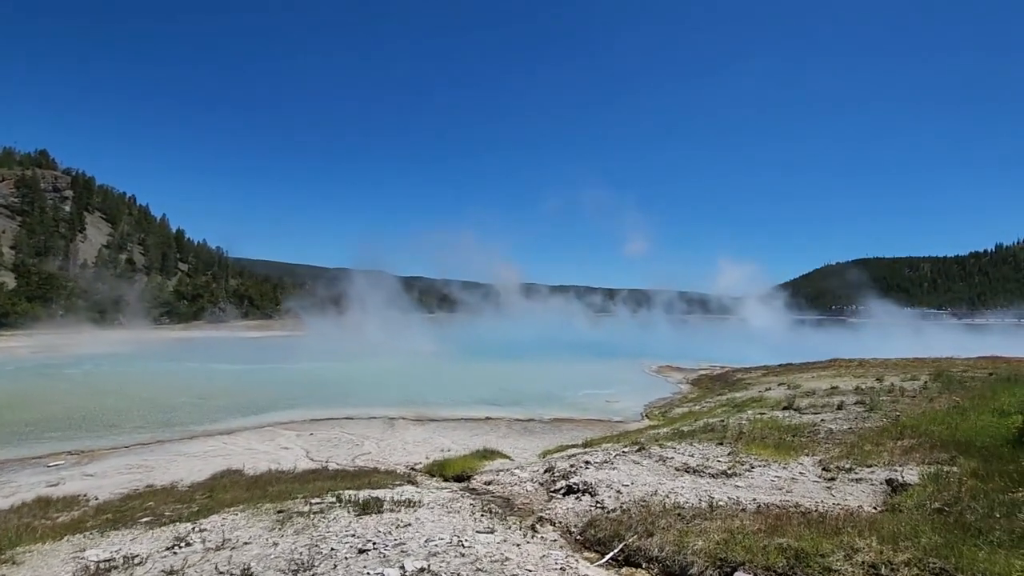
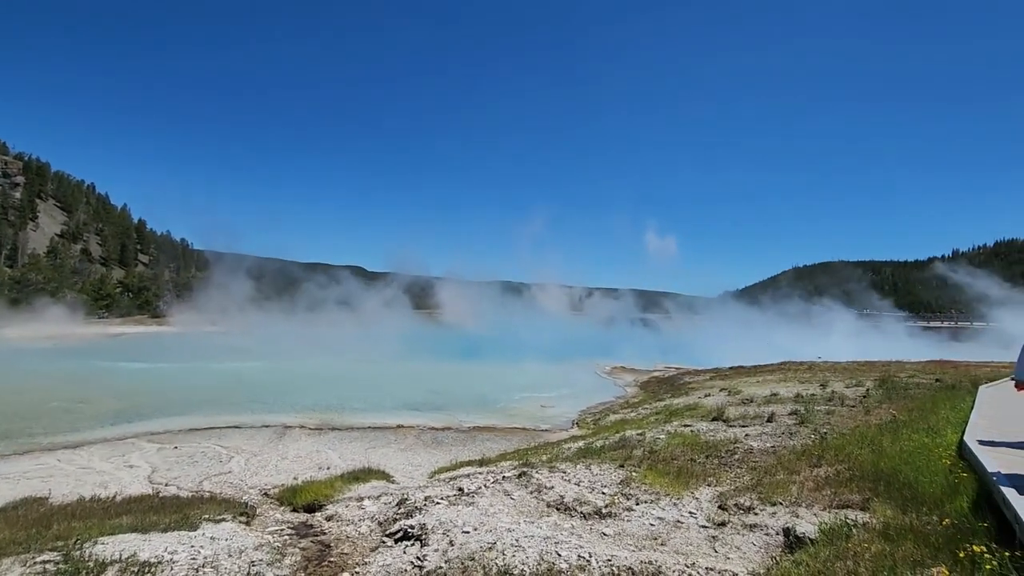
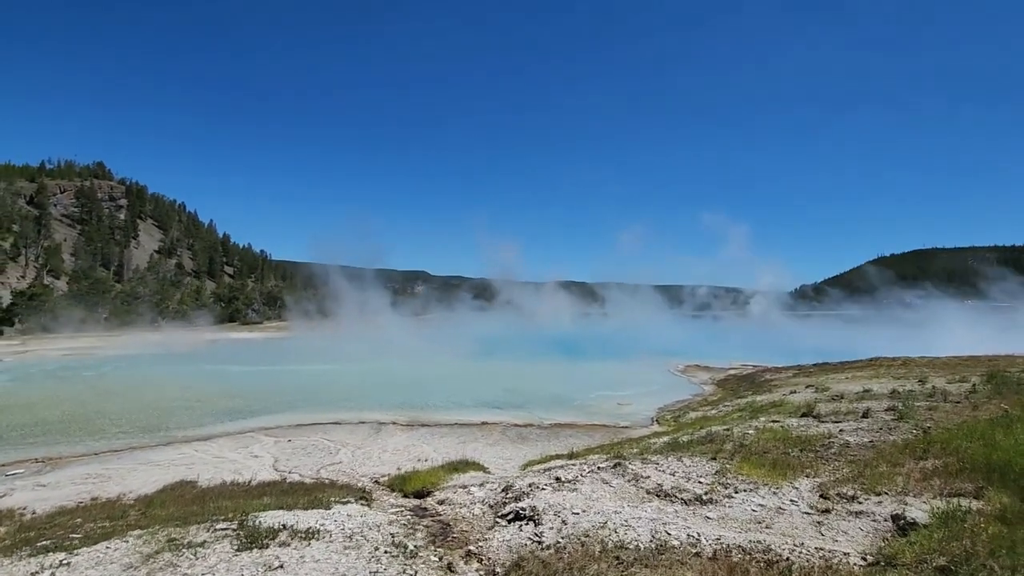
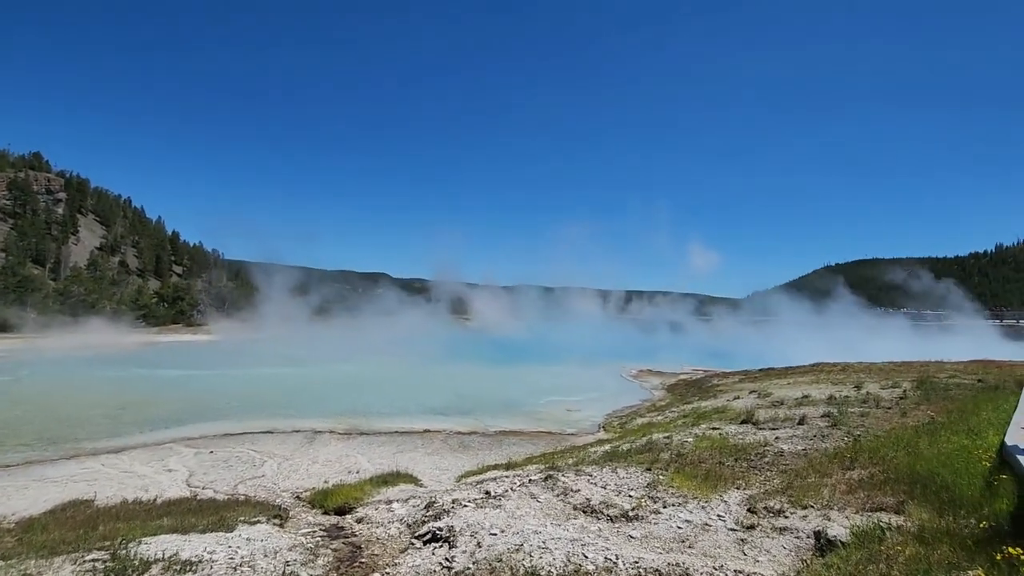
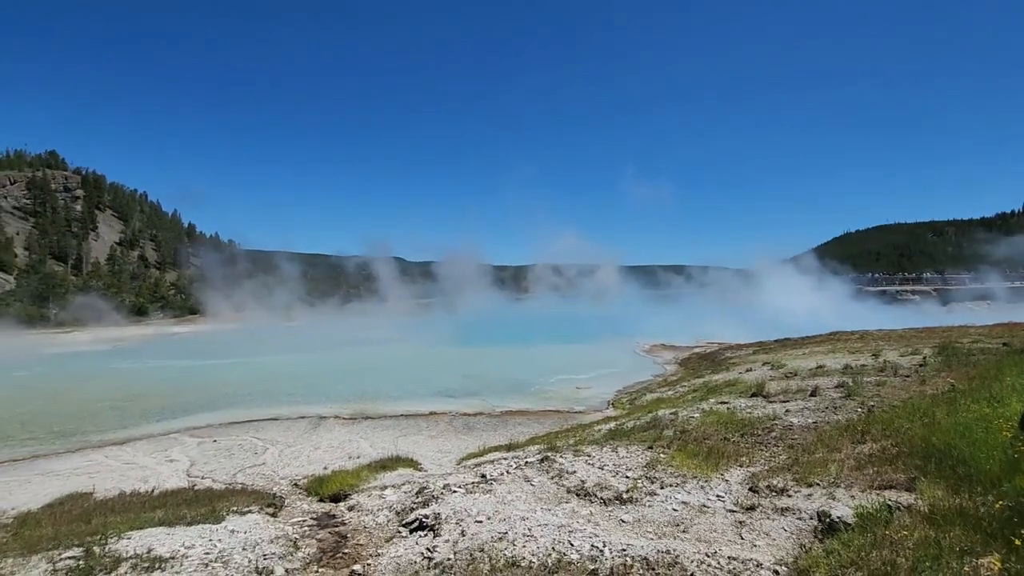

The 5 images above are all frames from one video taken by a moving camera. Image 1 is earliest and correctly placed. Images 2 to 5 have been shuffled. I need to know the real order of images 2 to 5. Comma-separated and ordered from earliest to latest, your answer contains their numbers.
3, 4, 2, 5
